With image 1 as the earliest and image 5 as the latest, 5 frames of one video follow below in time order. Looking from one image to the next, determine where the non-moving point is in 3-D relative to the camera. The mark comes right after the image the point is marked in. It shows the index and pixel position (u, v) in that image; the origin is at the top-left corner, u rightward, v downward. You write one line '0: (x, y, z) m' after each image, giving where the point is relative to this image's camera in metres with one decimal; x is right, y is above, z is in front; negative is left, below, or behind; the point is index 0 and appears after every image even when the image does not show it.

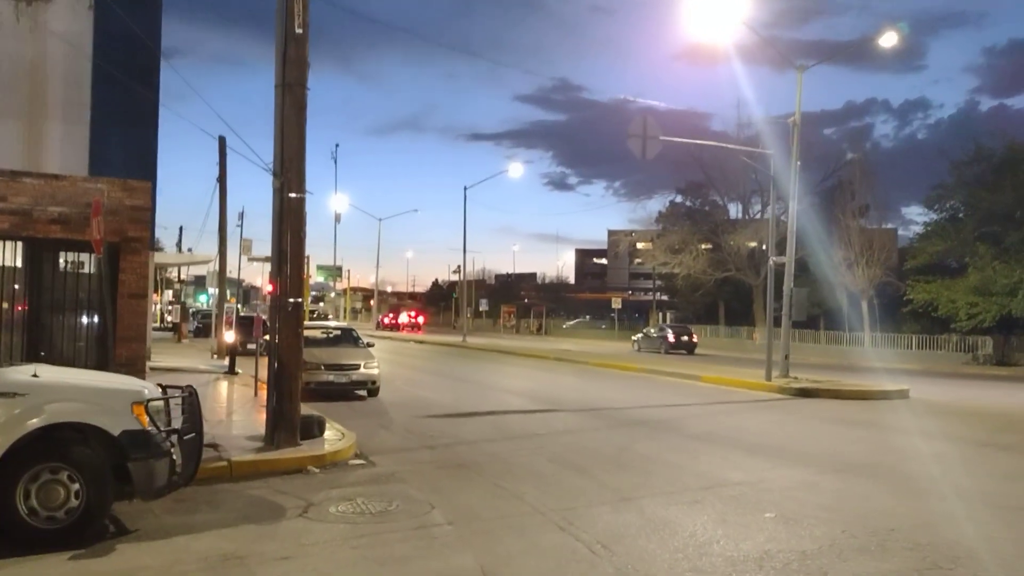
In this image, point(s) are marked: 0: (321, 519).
0: (-1.7, -2.0, +8.1) m
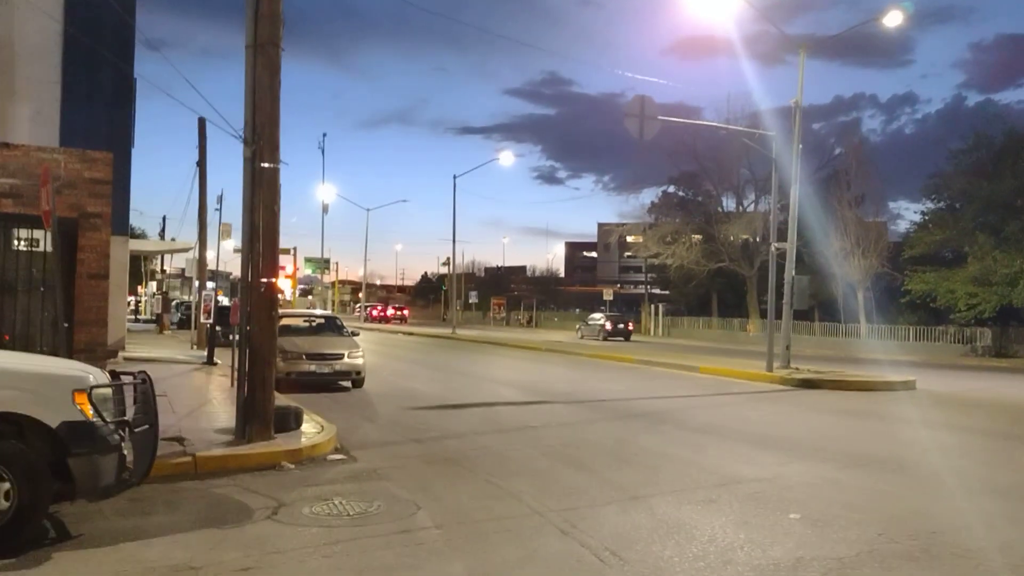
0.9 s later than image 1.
0: (-1.7, -1.8, +7.2) m
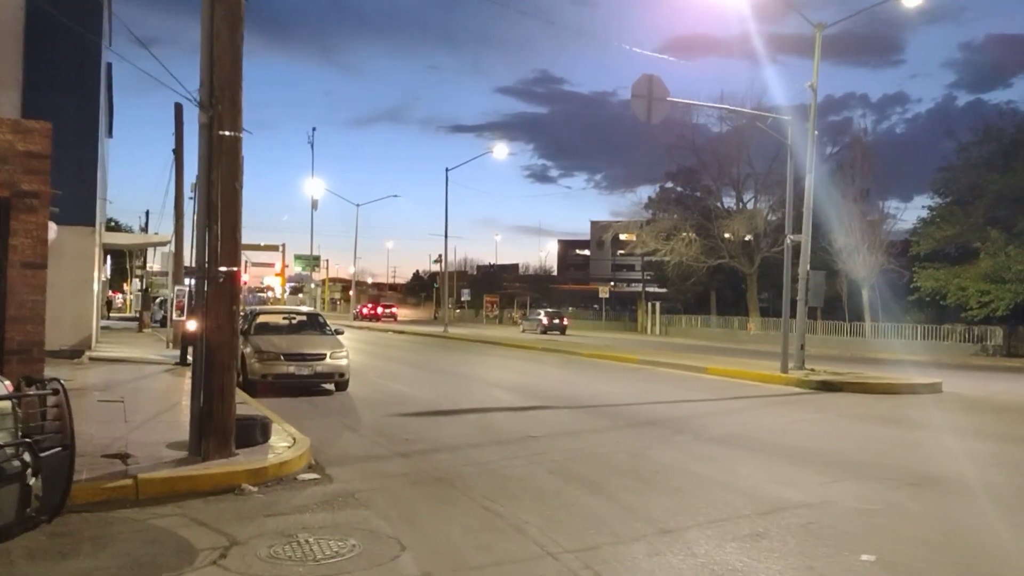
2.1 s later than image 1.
0: (-1.7, -1.7, +5.7) m
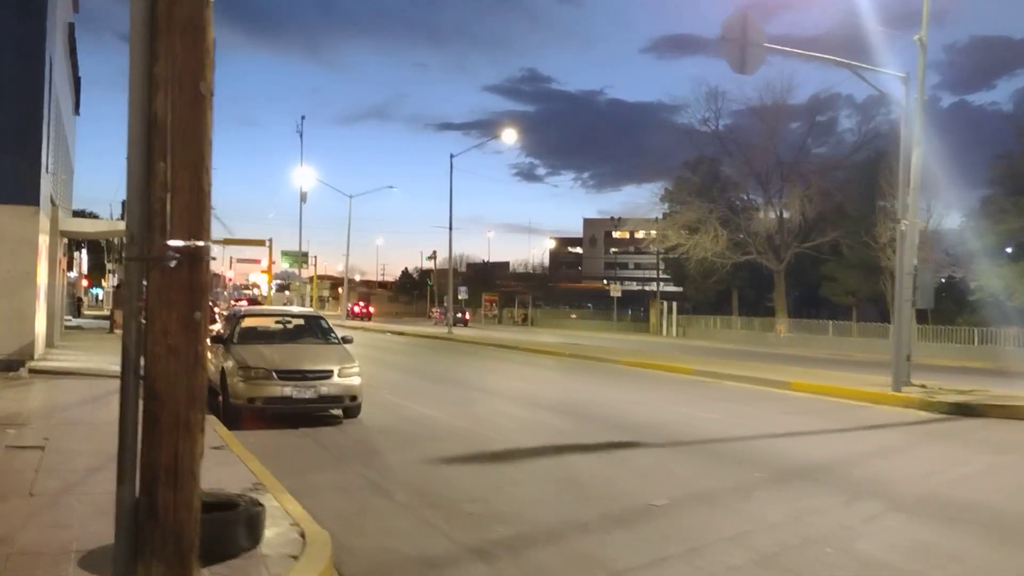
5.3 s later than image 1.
0: (-0.6, -1.7, +1.8) m
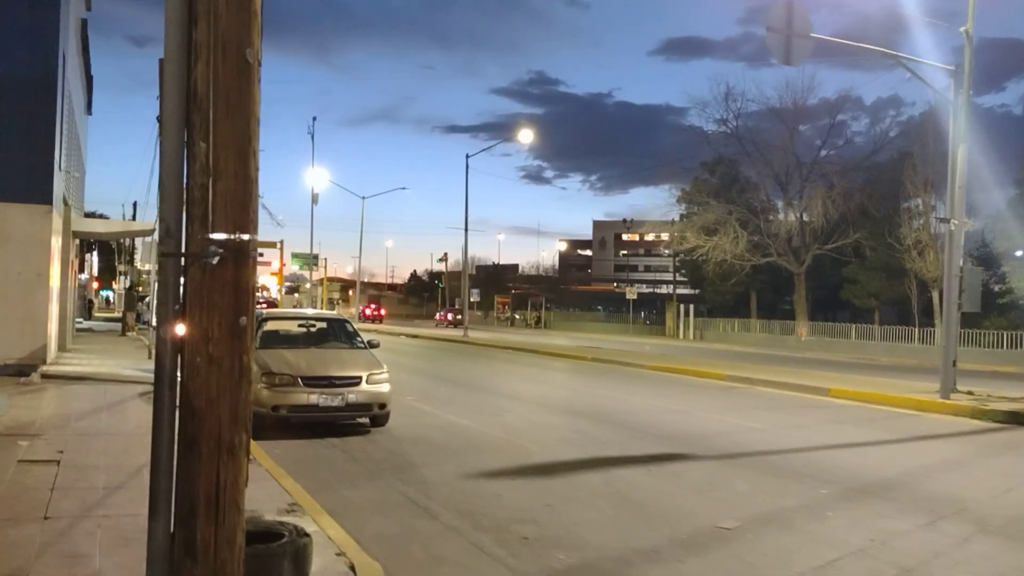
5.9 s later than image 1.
0: (-0.2, -1.7, +1.2) m
